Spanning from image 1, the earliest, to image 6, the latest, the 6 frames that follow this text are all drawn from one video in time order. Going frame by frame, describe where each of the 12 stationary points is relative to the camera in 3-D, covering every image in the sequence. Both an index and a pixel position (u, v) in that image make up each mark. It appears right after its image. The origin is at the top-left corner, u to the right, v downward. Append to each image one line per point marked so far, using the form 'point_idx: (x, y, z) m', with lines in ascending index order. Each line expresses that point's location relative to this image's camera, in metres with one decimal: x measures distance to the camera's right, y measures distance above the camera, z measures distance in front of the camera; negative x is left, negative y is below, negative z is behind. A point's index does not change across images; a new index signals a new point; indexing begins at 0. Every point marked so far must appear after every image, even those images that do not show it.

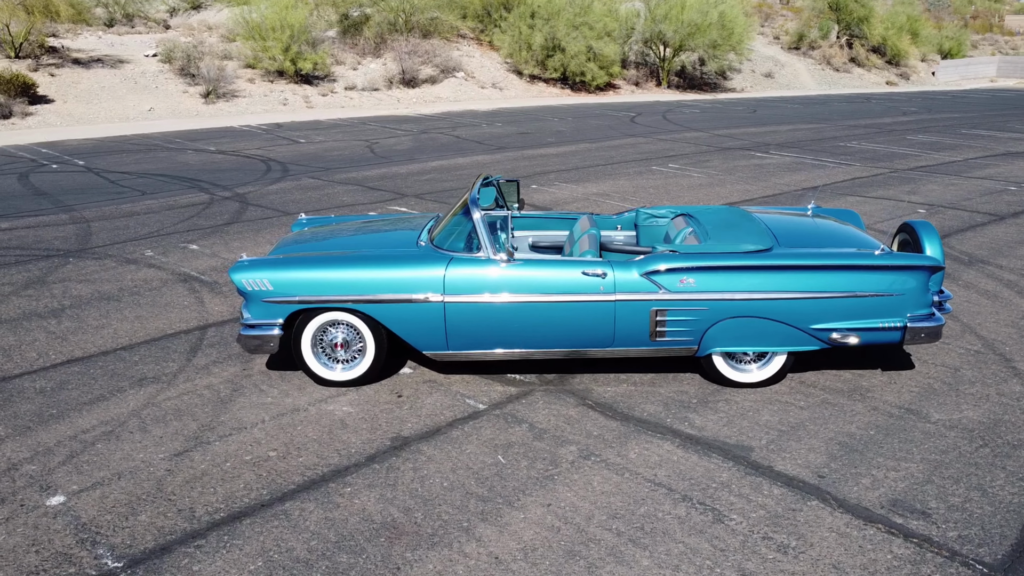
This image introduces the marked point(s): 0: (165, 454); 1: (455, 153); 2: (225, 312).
0: (-2.1, -1.0, +4.8) m
1: (-1.2, +2.9, +17.4) m
2: (-2.6, -0.2, +7.4) m
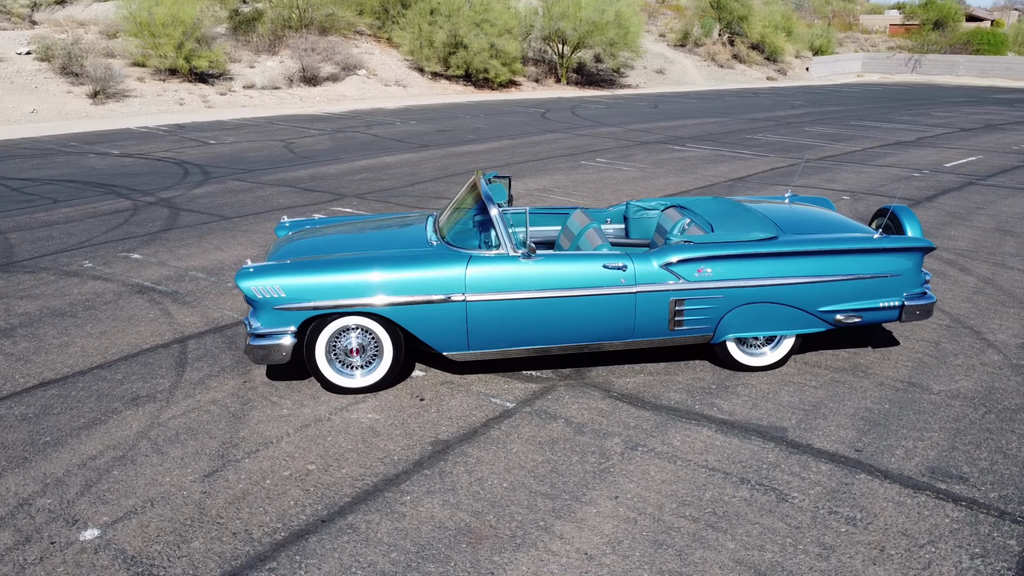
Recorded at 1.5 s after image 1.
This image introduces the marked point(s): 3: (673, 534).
0: (-1.8, -1.1, +4.5) m
1: (-2.8, +2.9, +17.1) m
2: (-2.7, -0.3, +7.0) m
3: (+0.8, -1.2, +3.9) m
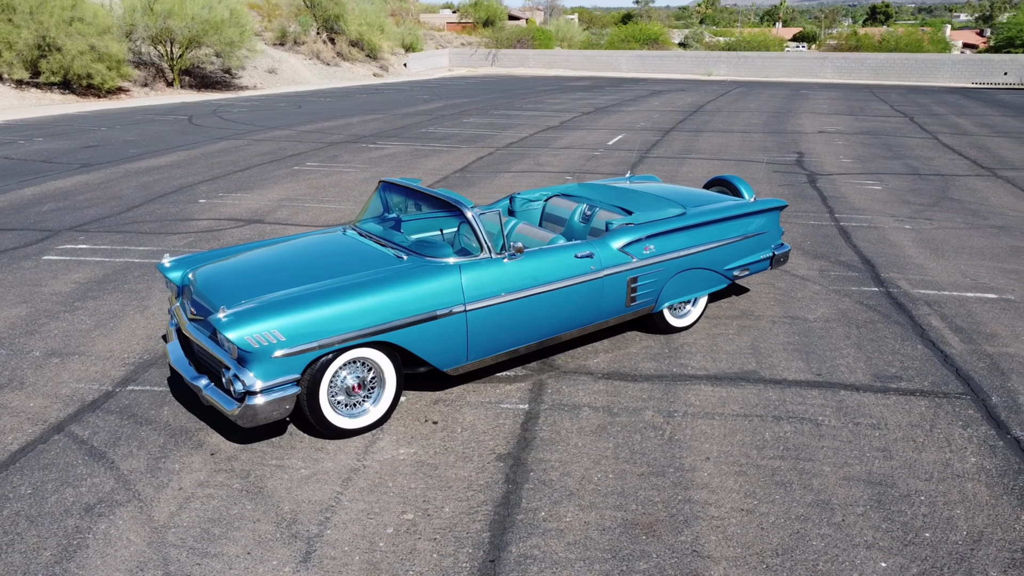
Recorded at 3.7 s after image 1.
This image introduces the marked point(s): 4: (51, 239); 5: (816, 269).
0: (-1.0, -1.3, +3.8) m
1: (-8.4, +2.0, +14.3) m
2: (-3.1, -0.8, +5.5) m
3: (+1.5, -1.0, +4.5) m
4: (-5.7, +0.6, +9.9) m
5: (+3.1, +0.2, +8.2) m
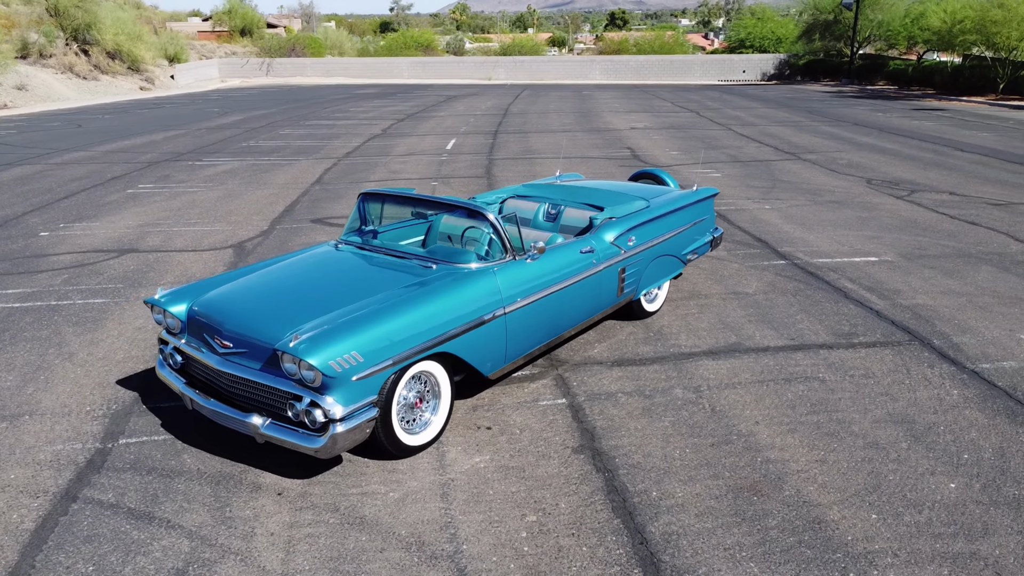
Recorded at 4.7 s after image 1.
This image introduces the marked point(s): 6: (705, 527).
0: (-0.3, -1.4, +3.7) m
1: (-10.5, +1.0, +11.8) m
2: (-2.8, -1.1, +4.8) m
3: (+2.0, -0.9, +5.0) m
4: (-6.6, 0.0, +8.3) m
5: (+2.4, +0.4, +9.0) m
6: (+1.0, -1.2, +4.1) m
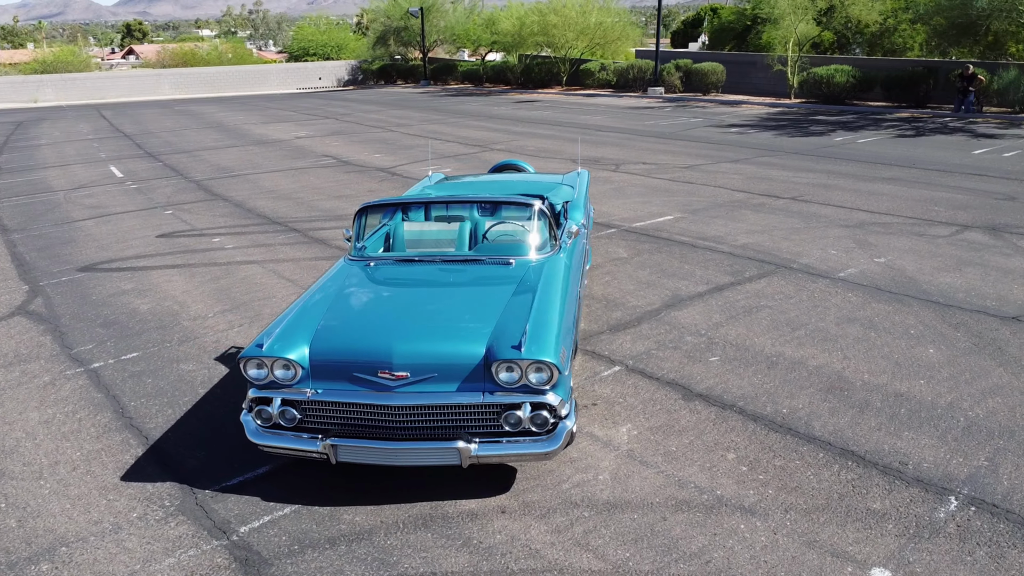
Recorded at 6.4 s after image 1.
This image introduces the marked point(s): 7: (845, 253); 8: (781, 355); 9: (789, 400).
0: (+1.2, -1.2, +4.1) m
1: (-11.9, -1.1, +6.0) m
2: (-1.5, -1.4, +3.8) m
3: (+2.4, -0.4, +6.3) m
4: (-6.7, -1.2, +5.0) m
5: (+0.5, +0.7, +10.0) m
6: (+2.1, -0.8, +5.0) m
7: (+3.5, +0.4, +8.5) m
8: (+2.0, -0.5, +6.0) m
9: (+1.8, -0.7, +5.3) m
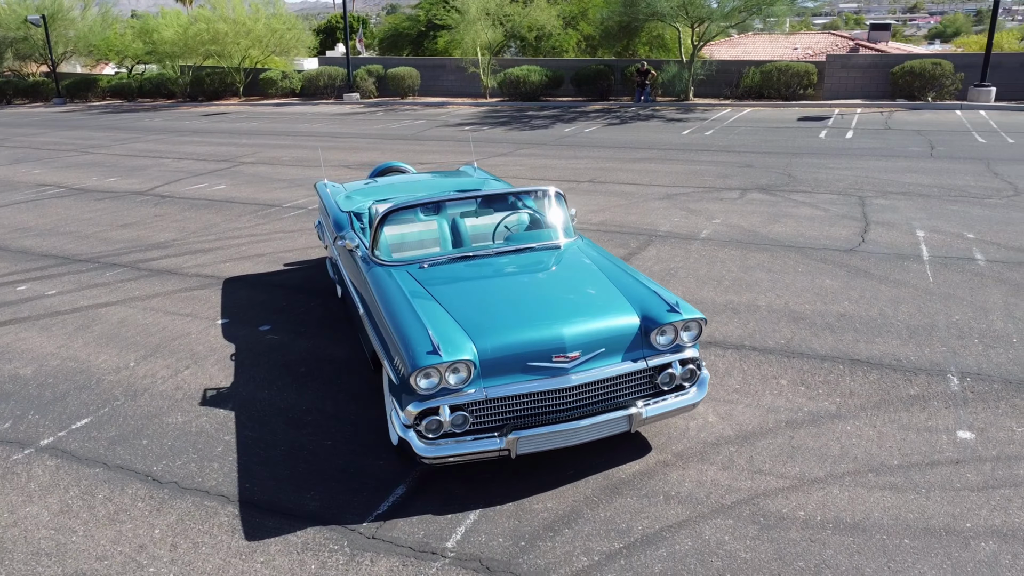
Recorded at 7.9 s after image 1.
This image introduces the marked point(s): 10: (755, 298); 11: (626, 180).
0: (+2.1, -0.8, +5.0) m
1: (-10.5, -2.7, +1.3) m
2: (-0.2, -1.4, +3.6) m
3: (+2.1, 0.0, +7.5) m
4: (-5.3, -2.0, +2.5) m
5: (-1.2, +0.7, +10.0) m
6: (+2.4, -0.4, +6.2) m
7: (+2.1, +0.9, +9.9) m
8: (+1.9, -0.1, +7.1) m
9: (+2.1, -0.4, +6.4) m
10: (+2.1, -0.1, +7.2) m
11: (+1.8, +1.7, +12.6) m
